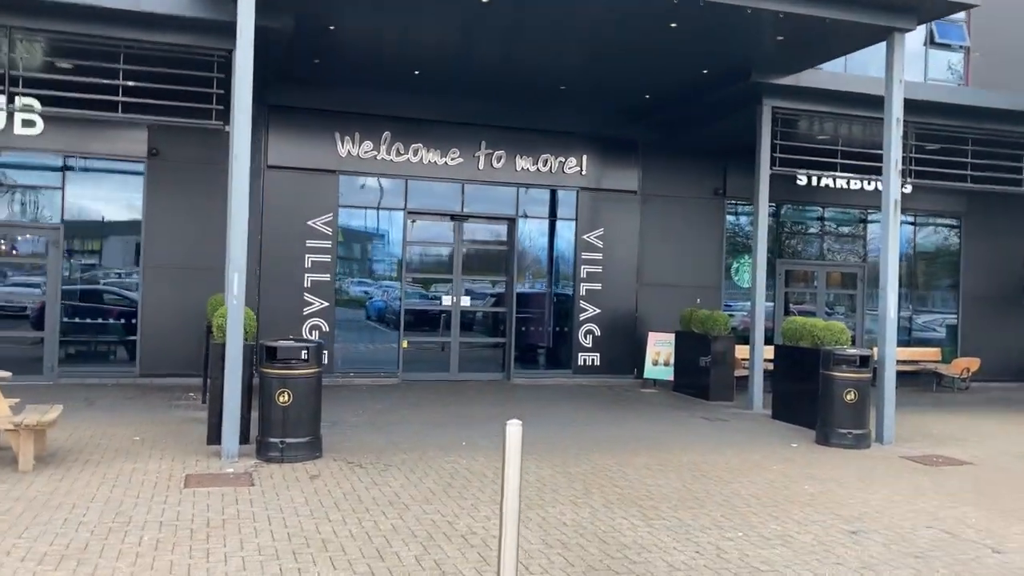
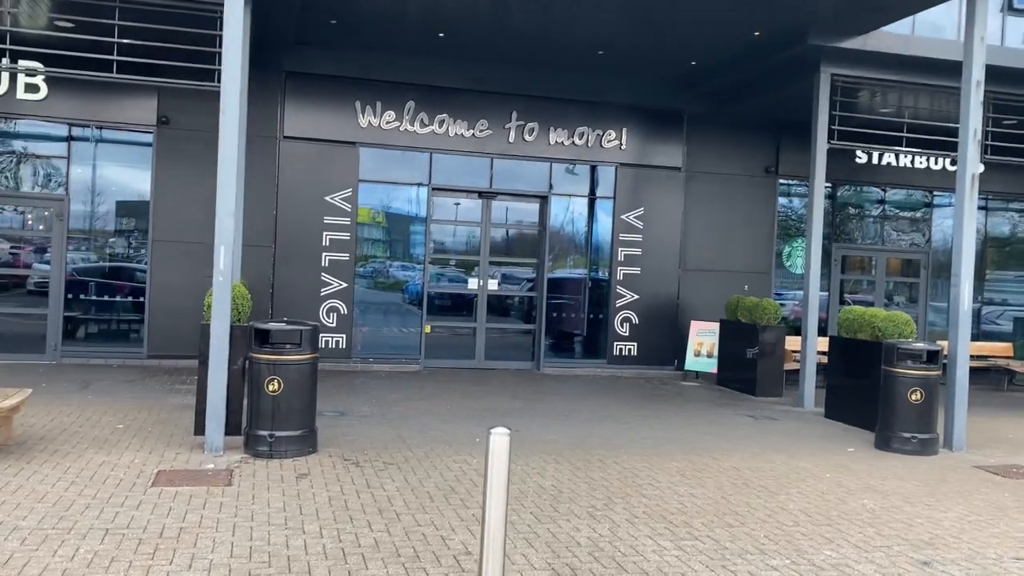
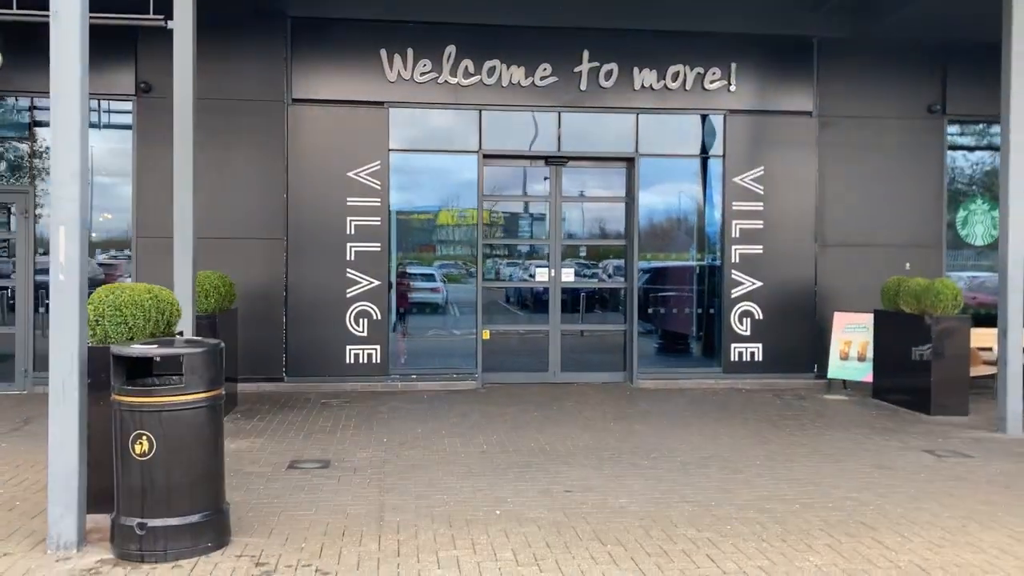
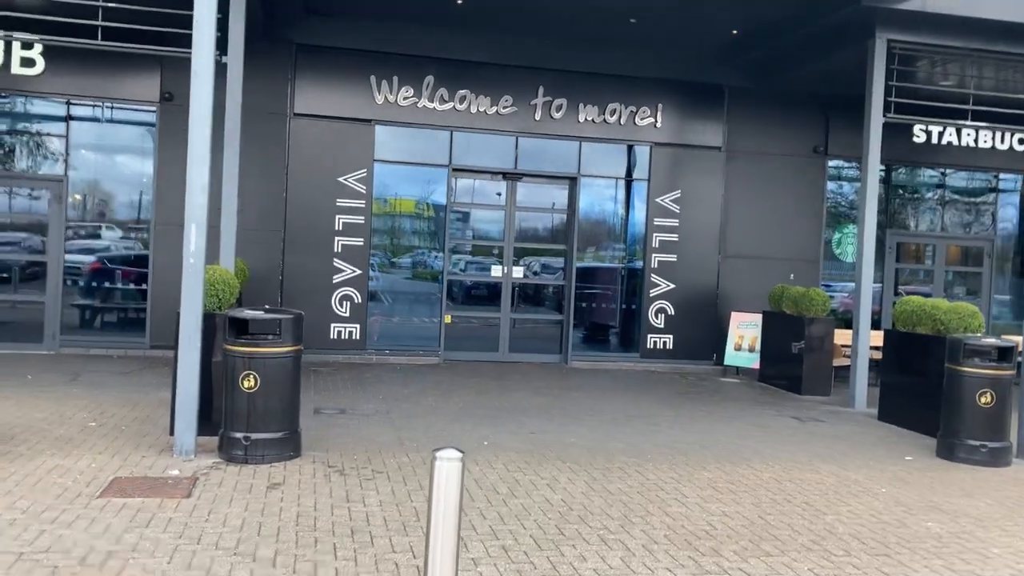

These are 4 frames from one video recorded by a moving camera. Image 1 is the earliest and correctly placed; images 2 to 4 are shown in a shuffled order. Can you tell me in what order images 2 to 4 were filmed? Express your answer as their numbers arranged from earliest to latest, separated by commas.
2, 4, 3
